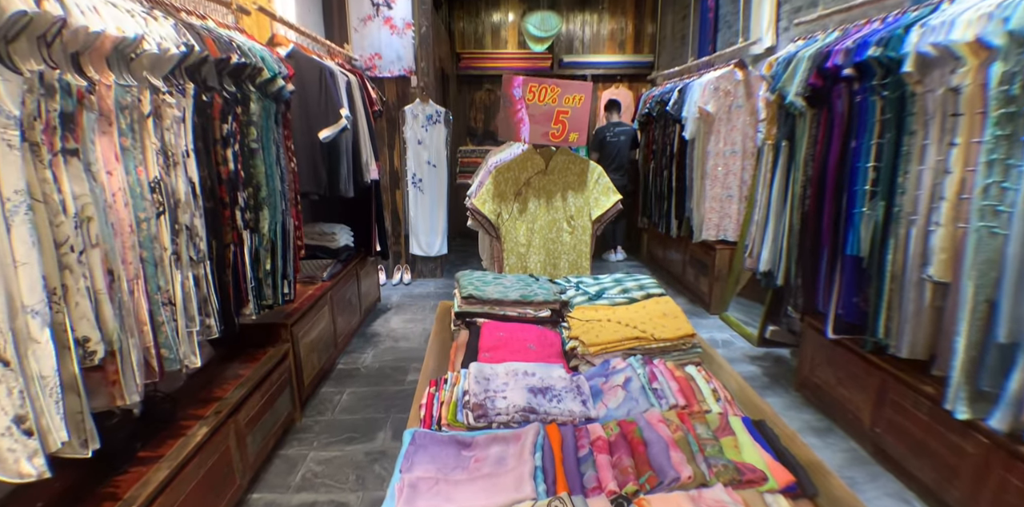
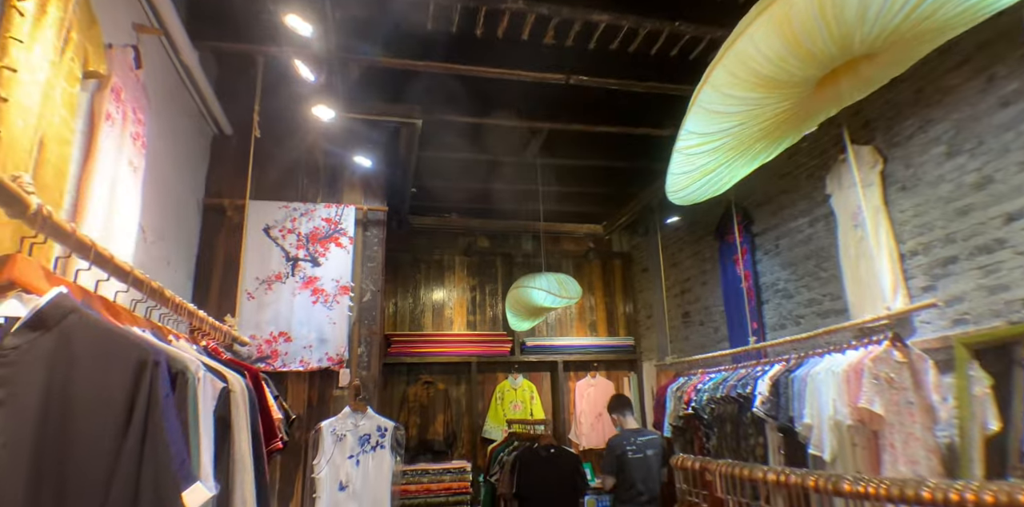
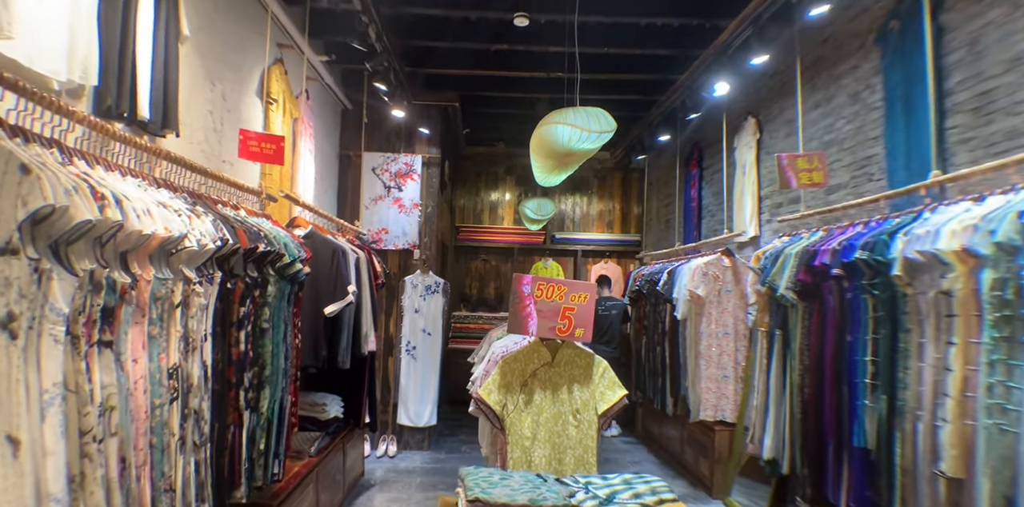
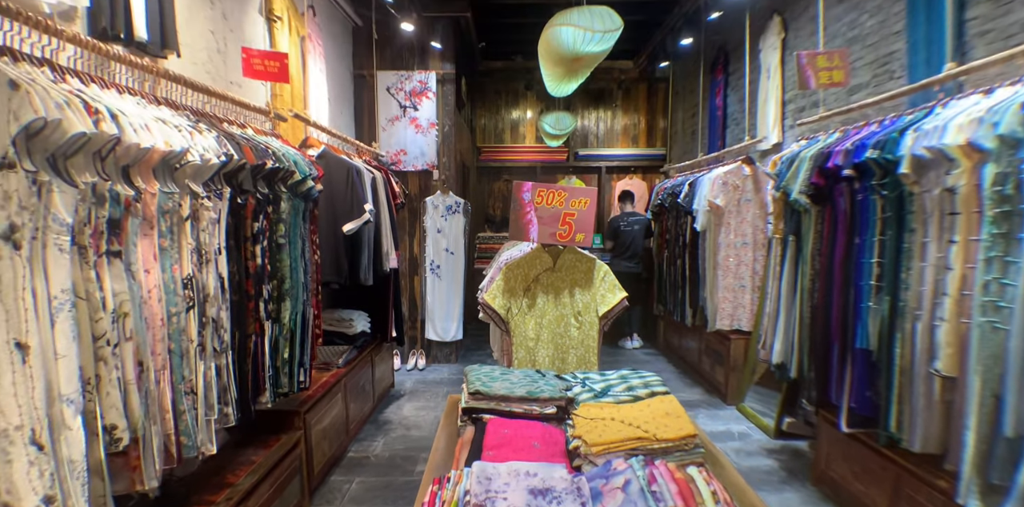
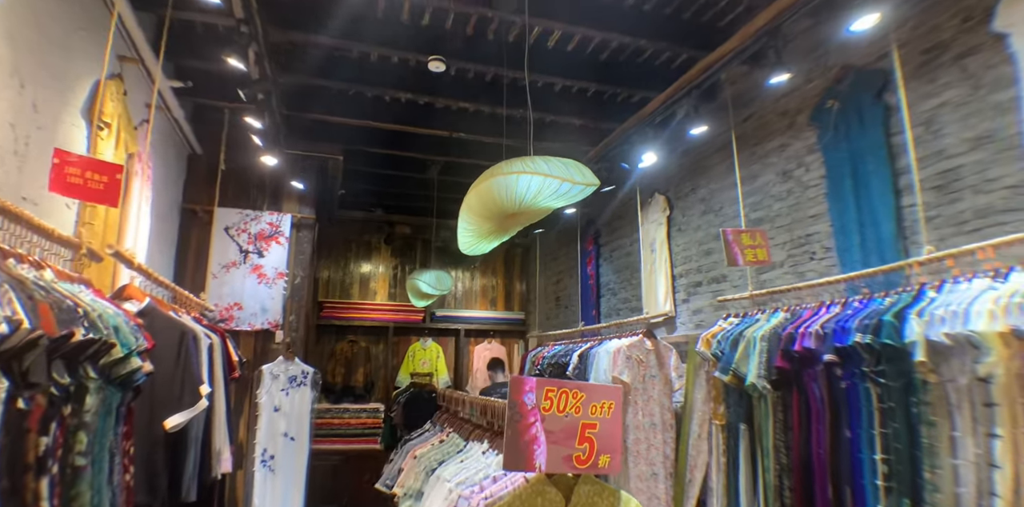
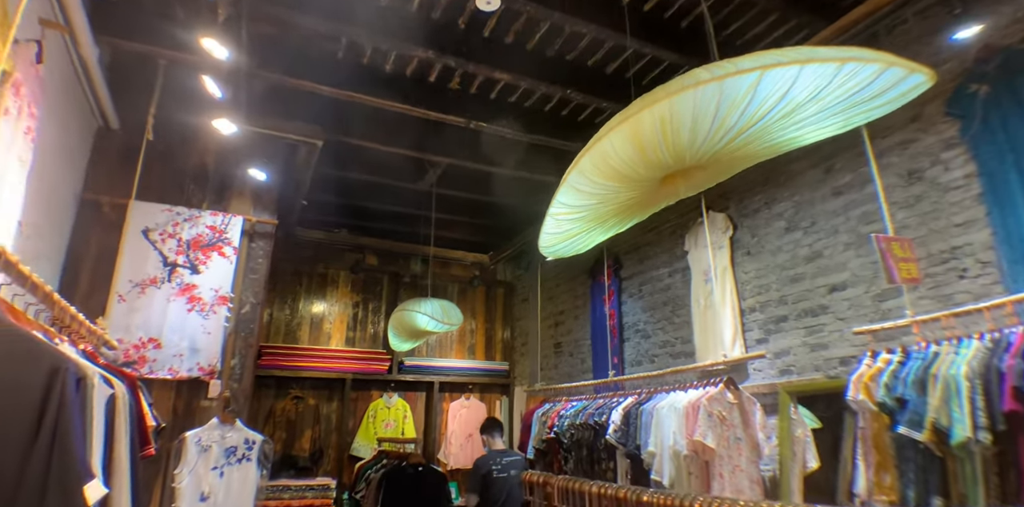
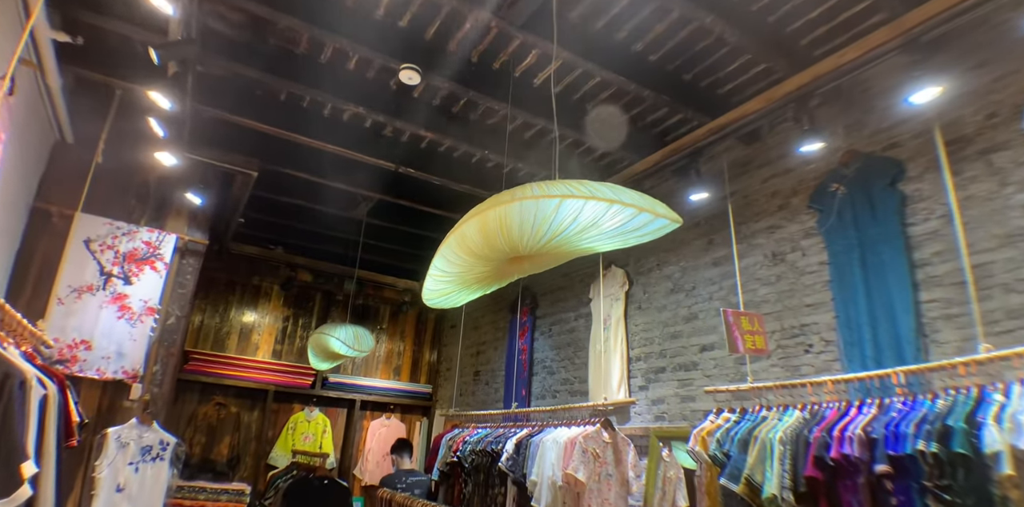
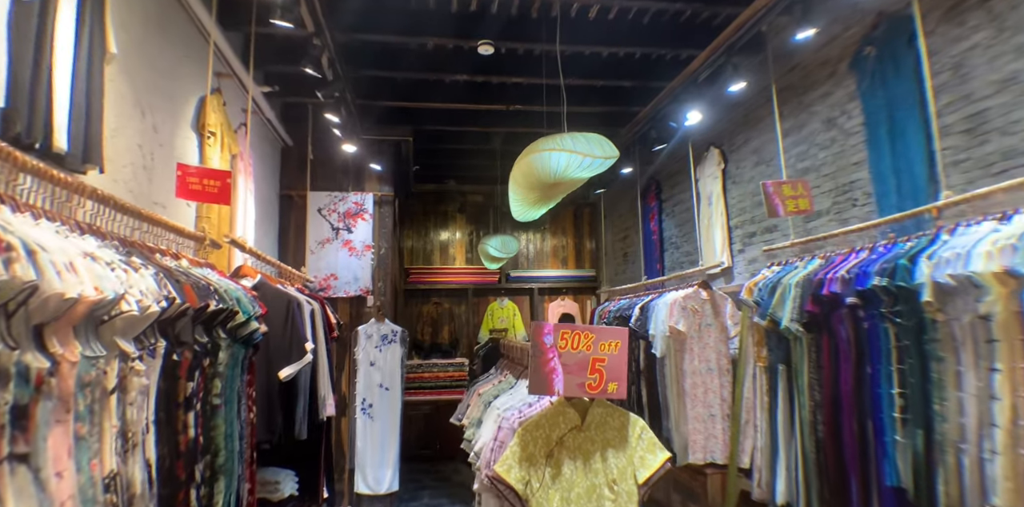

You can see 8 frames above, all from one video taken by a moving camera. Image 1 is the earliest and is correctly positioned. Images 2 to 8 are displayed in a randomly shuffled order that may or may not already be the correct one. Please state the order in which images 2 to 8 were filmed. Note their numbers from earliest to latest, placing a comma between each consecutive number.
4, 3, 8, 5, 7, 6, 2
